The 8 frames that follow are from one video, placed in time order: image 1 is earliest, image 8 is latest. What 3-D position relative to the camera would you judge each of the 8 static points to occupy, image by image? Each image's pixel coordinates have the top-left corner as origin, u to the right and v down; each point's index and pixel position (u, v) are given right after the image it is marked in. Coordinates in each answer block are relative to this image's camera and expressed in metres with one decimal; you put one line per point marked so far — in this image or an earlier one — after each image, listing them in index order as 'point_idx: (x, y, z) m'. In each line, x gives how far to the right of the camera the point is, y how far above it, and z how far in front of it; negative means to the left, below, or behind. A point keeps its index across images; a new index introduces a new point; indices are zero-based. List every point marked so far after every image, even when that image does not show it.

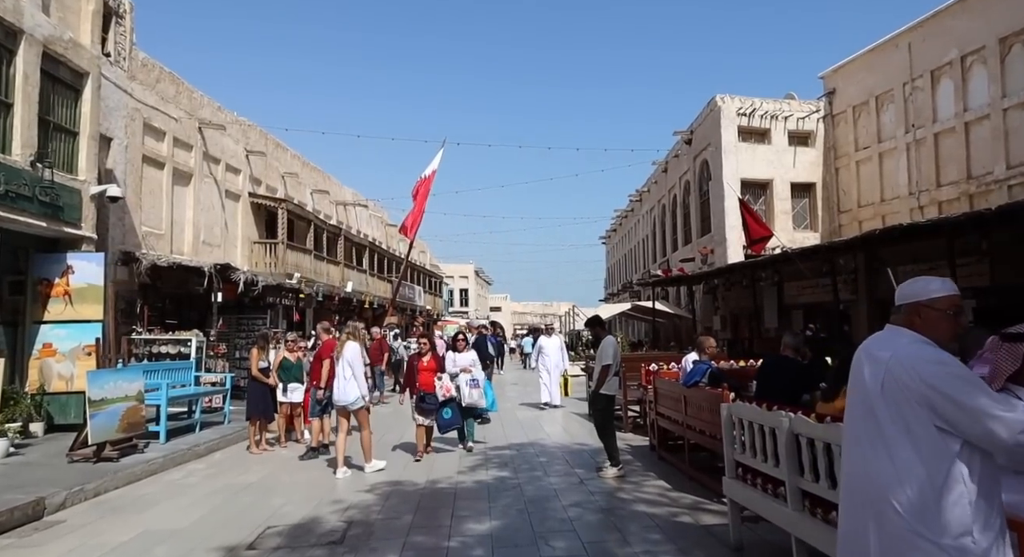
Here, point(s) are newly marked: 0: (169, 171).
0: (-8.0, +2.5, +15.9) m
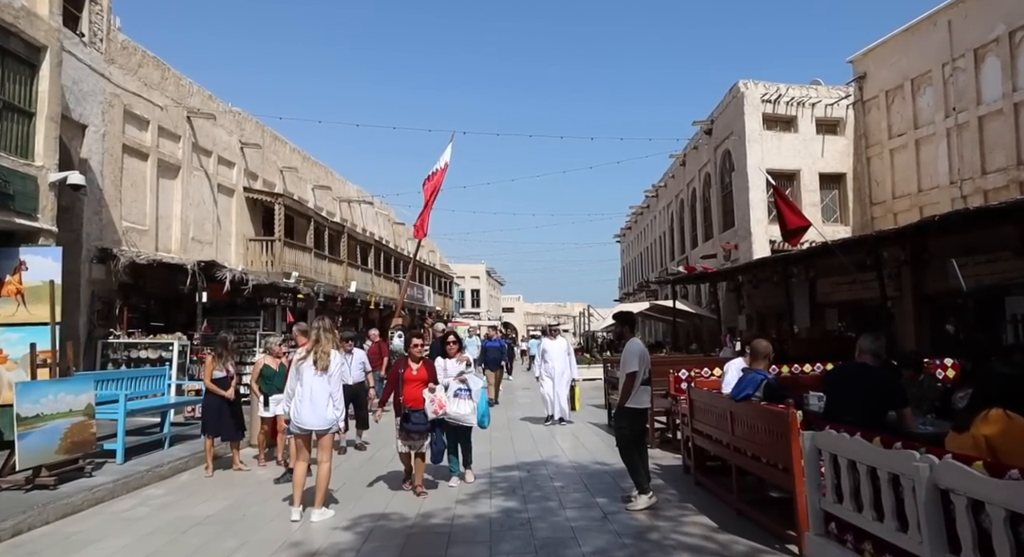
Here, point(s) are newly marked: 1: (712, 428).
0: (-7.8, +2.5, +14.9) m
1: (+1.8, -1.3, +6.1) m
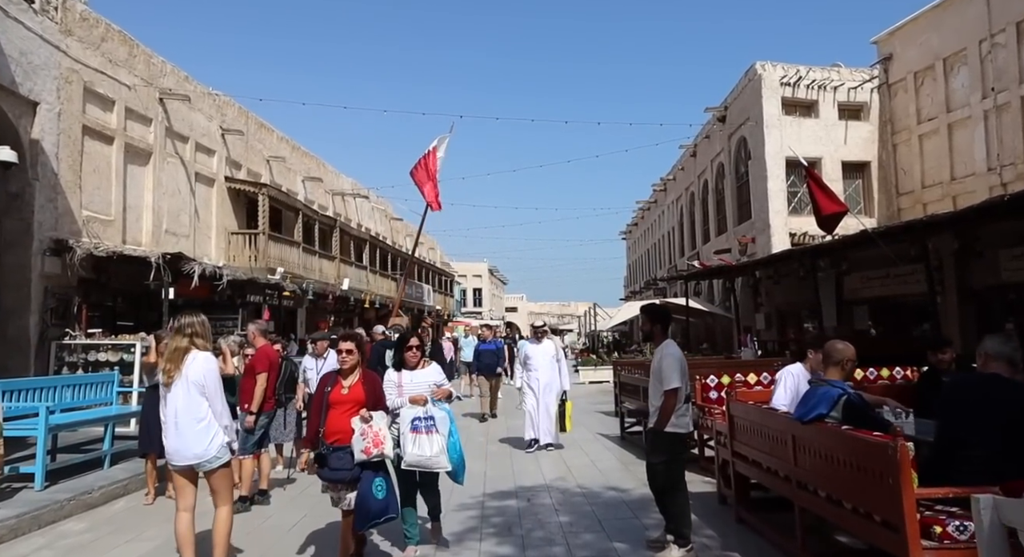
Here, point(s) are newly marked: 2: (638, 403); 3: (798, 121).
0: (-7.8, +2.6, +13.6) m
1: (+1.7, -1.2, +4.8) m
2: (+1.7, -1.7, +9.3) m
3: (+8.0, +4.4, +19.2) m
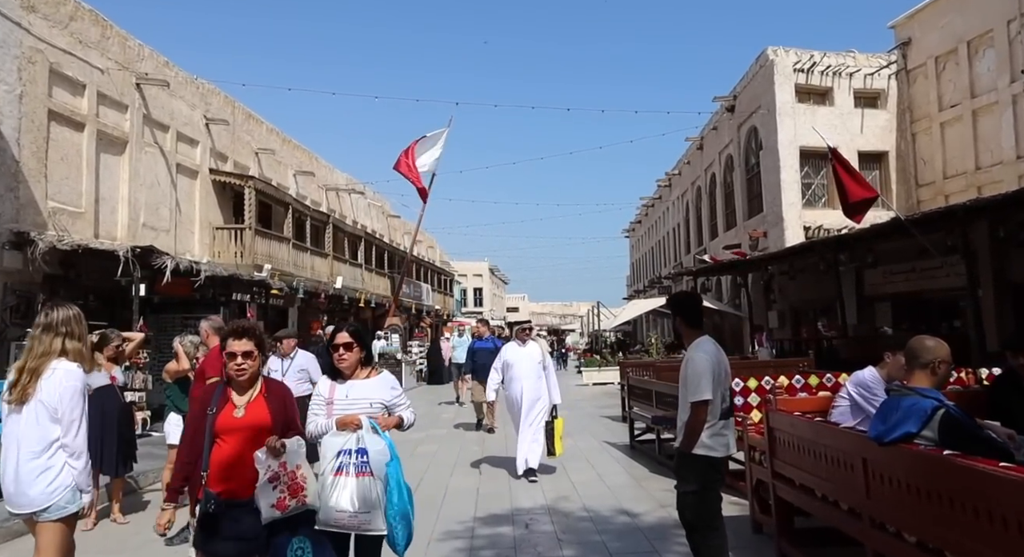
0: (-7.8, +2.6, +12.7) m
1: (+1.7, -1.1, +3.9) m
2: (+1.7, -1.6, +8.3) m
3: (+8.0, +4.5, +18.2) m
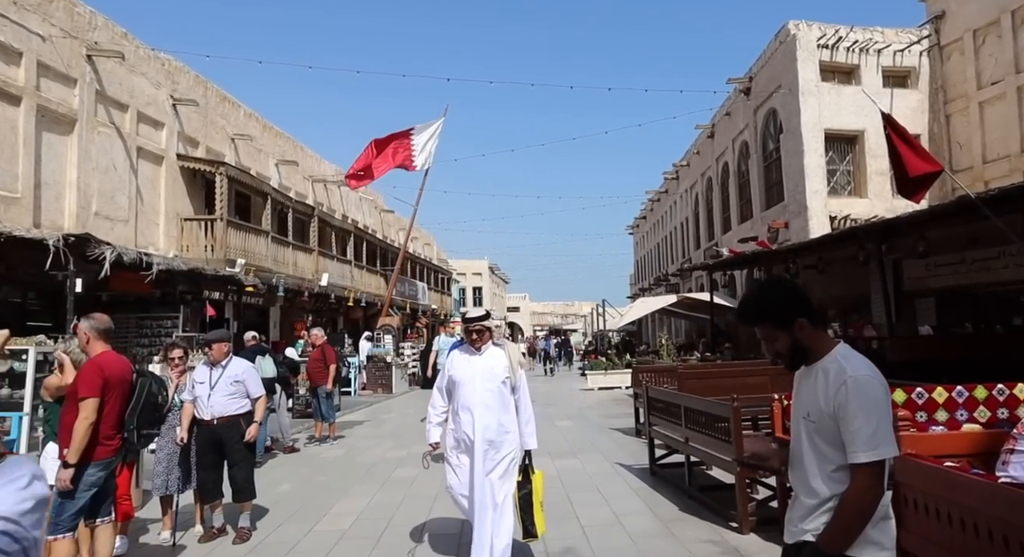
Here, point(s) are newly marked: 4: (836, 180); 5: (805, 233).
0: (-7.9, +2.7, +11.2) m
1: (+1.6, -1.0, +2.4) m
2: (+1.6, -1.5, +6.8) m
3: (+7.9, +4.6, +16.7) m
4: (+8.0, +2.4, +16.9) m
5: (+7.0, +1.1, +16.3) m
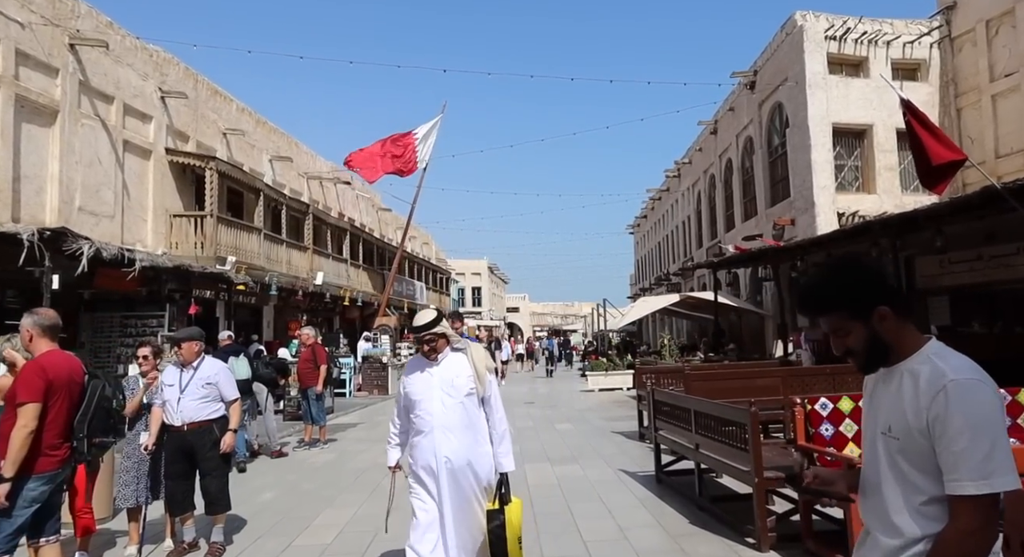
0: (-7.9, +2.8, +10.7) m
1: (+1.6, -0.9, +1.9) m
2: (+1.6, -1.4, +6.3) m
3: (+7.9, +4.7, +16.3) m
4: (+7.9, +2.5, +16.4) m
5: (+6.9, +1.1, +15.8) m
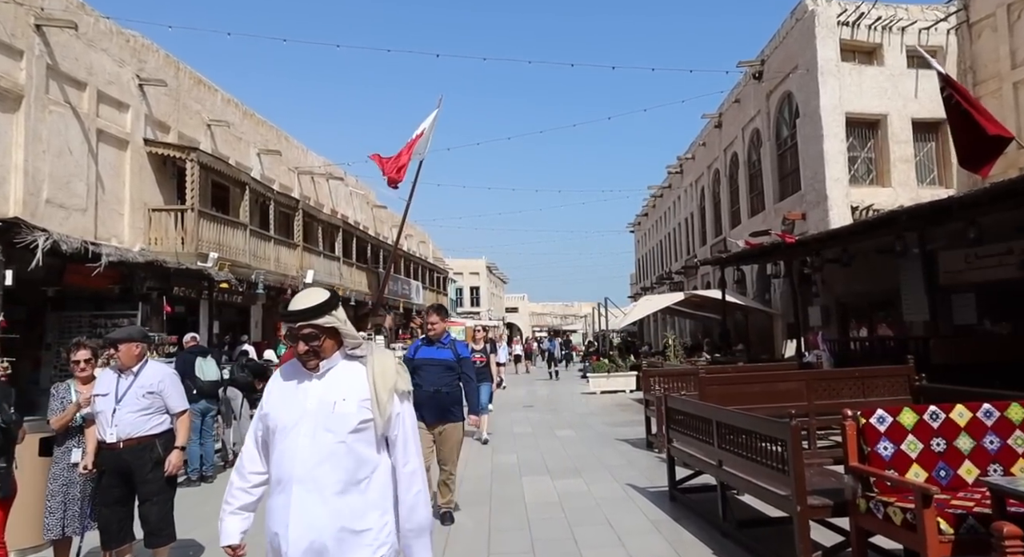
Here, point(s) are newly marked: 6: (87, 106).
0: (-7.9, +2.8, +9.9) m
1: (+1.6, -0.9, +1.2) m
2: (+1.5, -1.4, +5.6) m
3: (+7.8, +4.8, +15.5) m
4: (+7.9, +2.5, +15.7) m
5: (+6.9, +1.2, +15.1) m
6: (-7.8, +3.2, +12.6) m
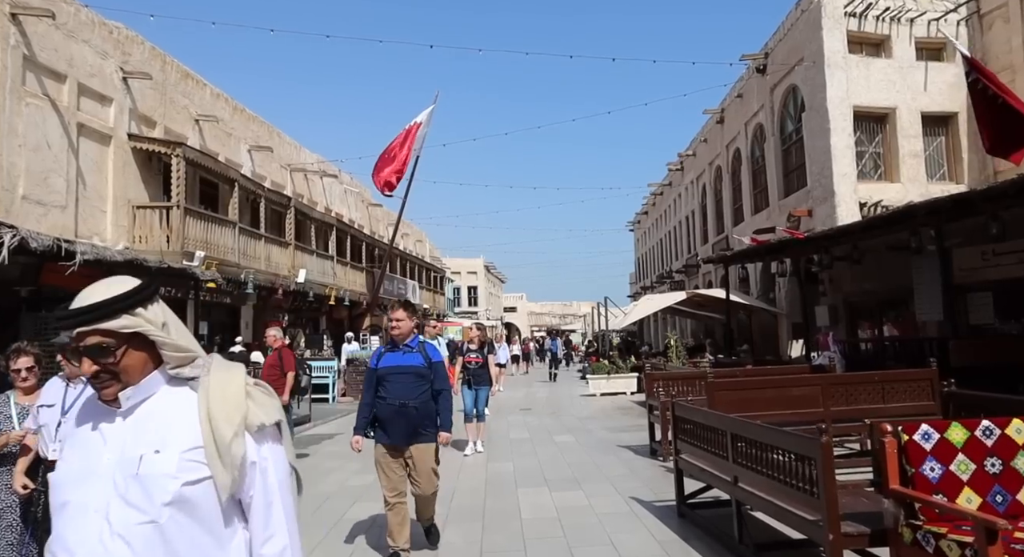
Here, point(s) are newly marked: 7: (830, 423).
0: (-8.0, +2.8, +9.5) m
1: (+1.5, -0.8, +0.7) m
2: (+1.5, -1.4, +5.1) m
3: (+7.8, +4.8, +15.0) m
4: (+7.8, +2.6, +15.2) m
5: (+6.8, +1.2, +14.6) m
6: (-7.8, +3.2, +12.1) m
7: (+3.1, -1.4, +6.7) m
